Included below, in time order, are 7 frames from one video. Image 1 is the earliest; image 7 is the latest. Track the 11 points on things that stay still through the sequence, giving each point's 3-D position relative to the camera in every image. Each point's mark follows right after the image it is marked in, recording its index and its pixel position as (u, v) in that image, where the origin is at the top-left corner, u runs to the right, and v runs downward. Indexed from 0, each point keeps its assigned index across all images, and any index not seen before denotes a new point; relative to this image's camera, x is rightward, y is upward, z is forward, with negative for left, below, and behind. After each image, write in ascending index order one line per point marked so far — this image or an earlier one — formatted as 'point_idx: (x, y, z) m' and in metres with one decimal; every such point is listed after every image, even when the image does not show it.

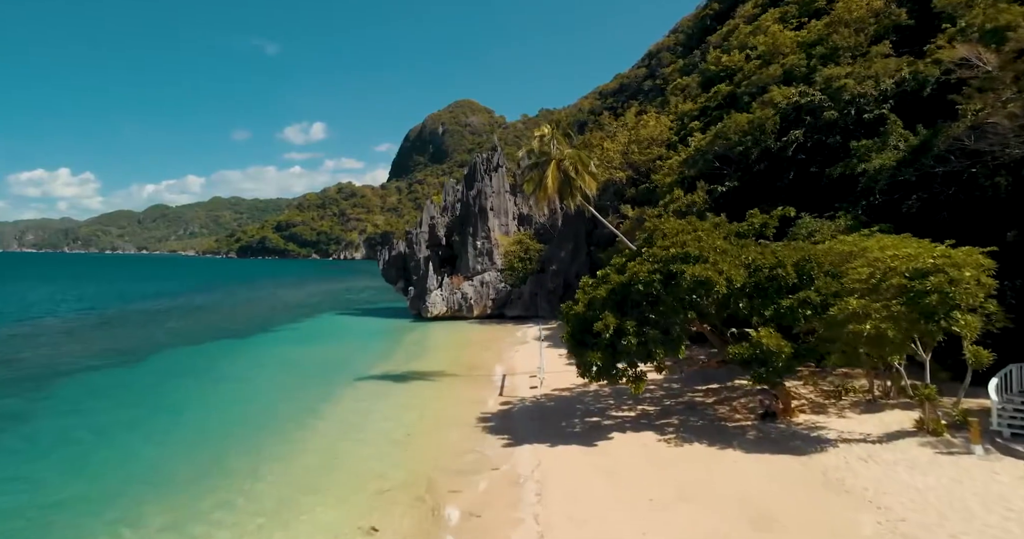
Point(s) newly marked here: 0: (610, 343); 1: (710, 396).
0: (+2.1, -1.6, +11.3) m
1: (+5.0, -3.2, +13.3) m
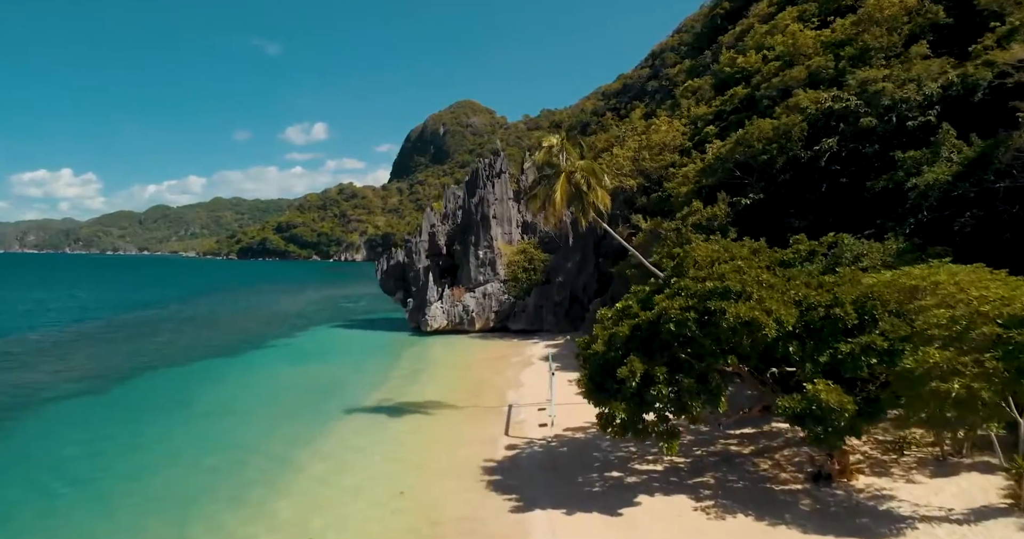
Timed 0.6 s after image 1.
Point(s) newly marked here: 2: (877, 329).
0: (+2.3, -2.2, +9.7) m
1: (+5.2, -3.9, +11.7) m
2: (+6.3, -1.0, +9.0) m
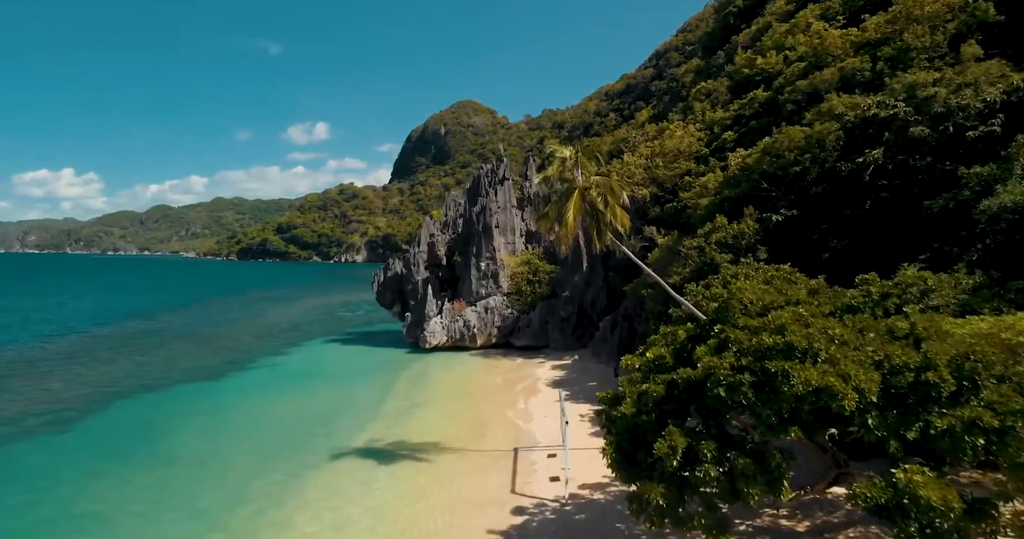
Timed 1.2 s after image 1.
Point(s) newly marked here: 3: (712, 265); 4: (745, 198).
0: (+2.4, -3.0, +7.9) m
1: (+5.4, -4.7, +9.8) m
2: (+6.4, -1.8, +7.2) m
3: (+6.6, +0.3, +17.4) m
4: (+8.8, +2.7, +20.0) m
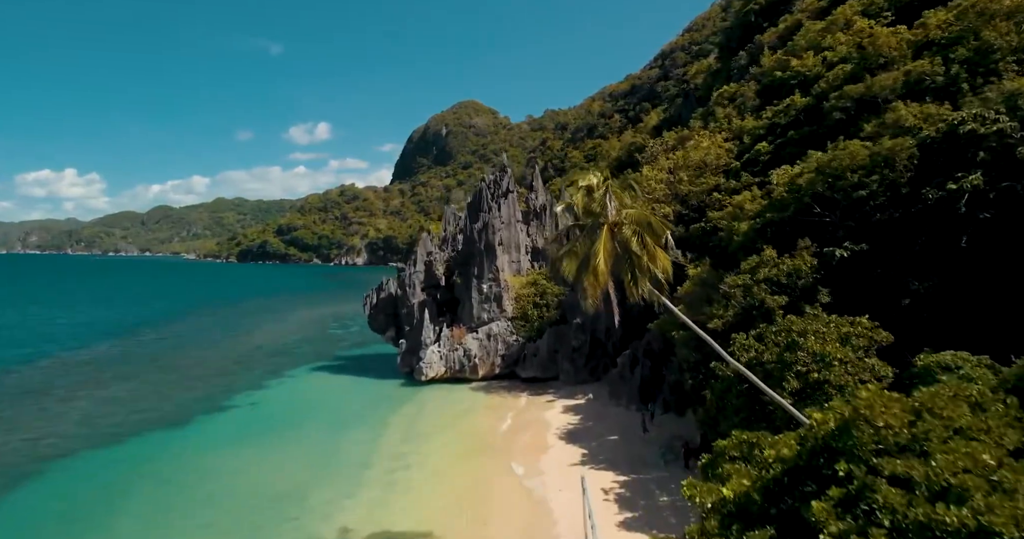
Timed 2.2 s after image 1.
0: (+2.7, -4.2, +4.9) m
1: (+5.6, -5.9, +6.9) m
2: (+6.6, -3.0, +4.2) m
3: (+6.8, -1.0, +14.5) m
4: (+9.0, +1.5, +17.0) m
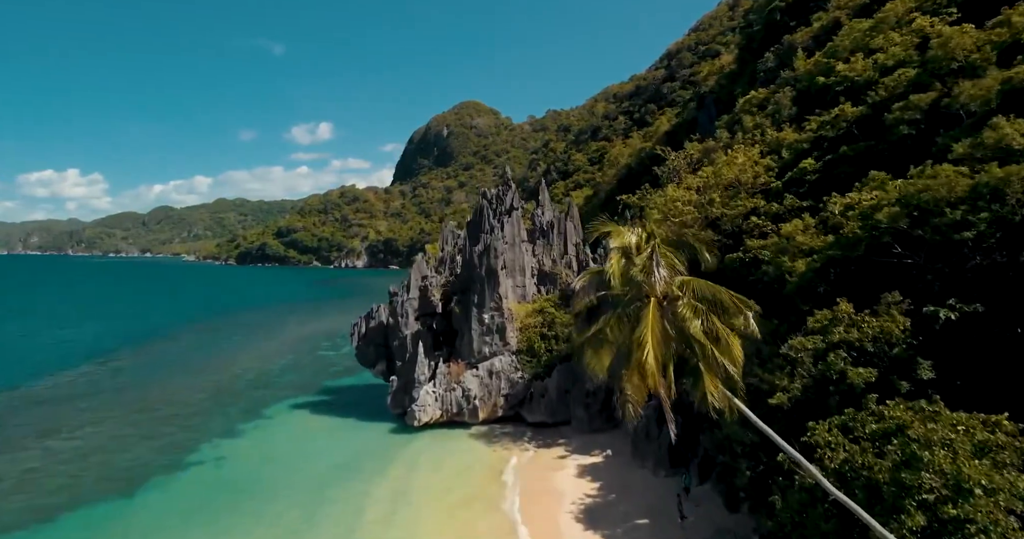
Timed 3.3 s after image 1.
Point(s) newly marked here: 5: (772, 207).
0: (+2.8, -5.6, +1.7) m
1: (+5.8, -7.3, +3.7) m
2: (+6.8, -4.4, +1.0) m
3: (+7.0, -2.4, +11.2) m
4: (+9.2, +0.1, +13.8) m
5: (+9.5, +2.3, +19.4) m
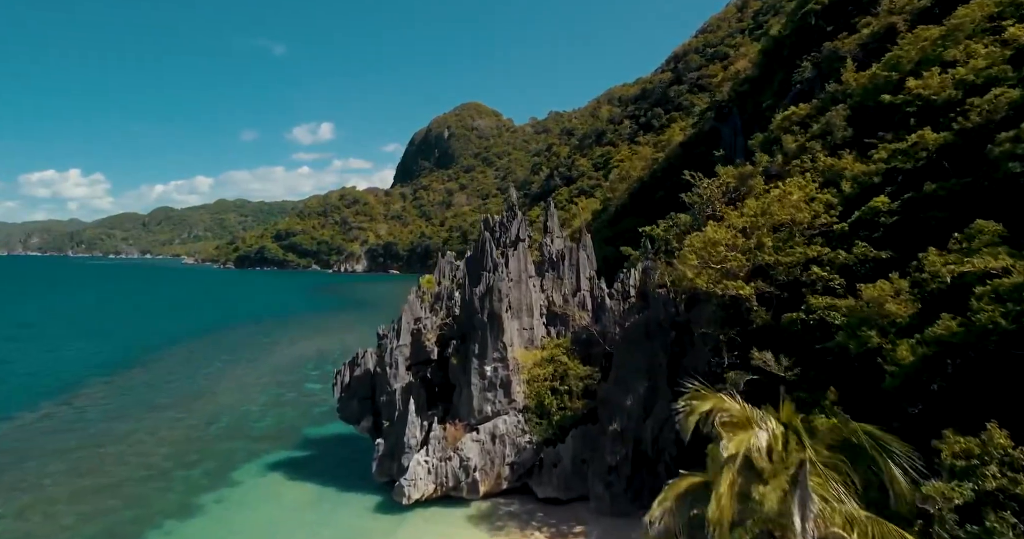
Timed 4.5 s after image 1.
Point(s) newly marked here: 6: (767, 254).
0: (+3.1, -7.5, -1.9) m
1: (+6.0, -9.2, 0.0) m
2: (+7.0, -6.3, -2.6) m
3: (+7.3, -4.3, +7.6) m
4: (+9.5, -1.8, +10.1) m
5: (+9.8, +0.4, +15.8) m
6: (+8.3, +0.5, +17.1) m
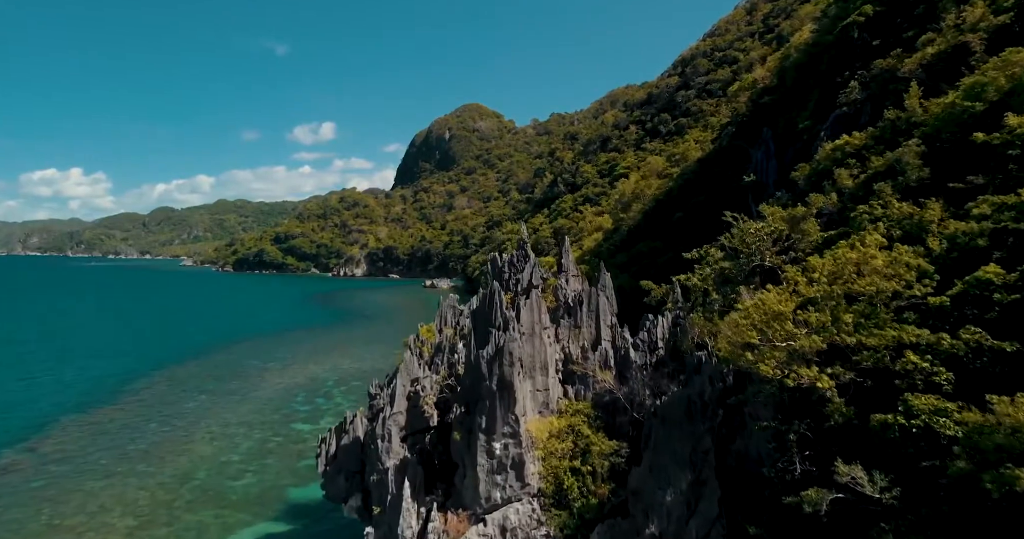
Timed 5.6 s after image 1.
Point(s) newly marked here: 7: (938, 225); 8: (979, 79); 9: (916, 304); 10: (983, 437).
0: (+3.5, -9.7, -5.3) m
1: (+6.4, -11.4, -3.3) m
2: (+7.5, -8.5, -5.9) m
3: (+7.8, -6.5, +4.3) m
4: (+10.0, -4.0, +6.8) m
5: (+10.3, -1.9, +12.5) m
6: (+8.8, -1.7, +13.8) m
7: (+12.5, +1.4, +15.7) m
8: (+16.4, +6.6, +18.5) m
9: (+10.9, -1.0, +14.1) m
10: (+9.3, -3.4, +10.4) m
